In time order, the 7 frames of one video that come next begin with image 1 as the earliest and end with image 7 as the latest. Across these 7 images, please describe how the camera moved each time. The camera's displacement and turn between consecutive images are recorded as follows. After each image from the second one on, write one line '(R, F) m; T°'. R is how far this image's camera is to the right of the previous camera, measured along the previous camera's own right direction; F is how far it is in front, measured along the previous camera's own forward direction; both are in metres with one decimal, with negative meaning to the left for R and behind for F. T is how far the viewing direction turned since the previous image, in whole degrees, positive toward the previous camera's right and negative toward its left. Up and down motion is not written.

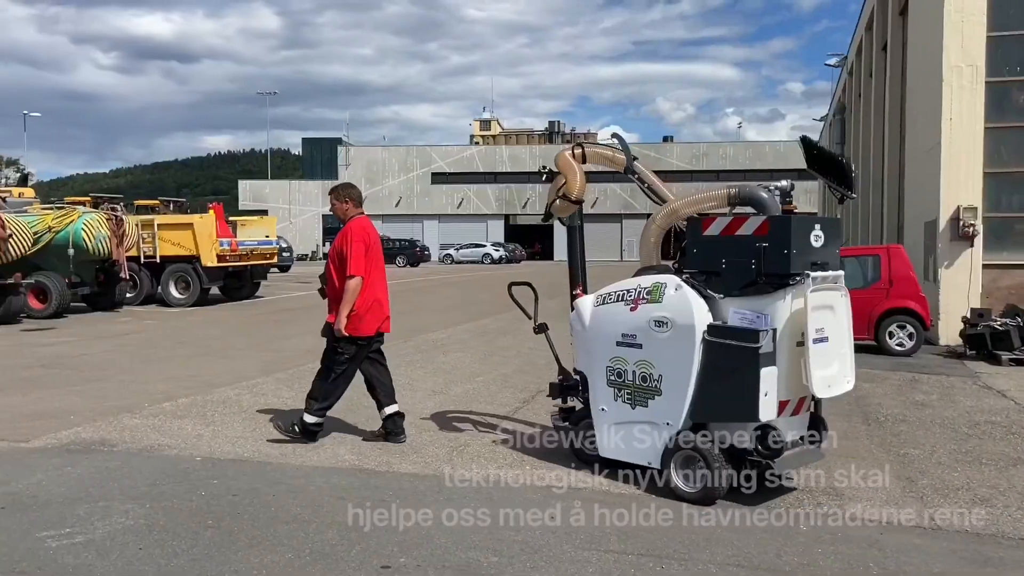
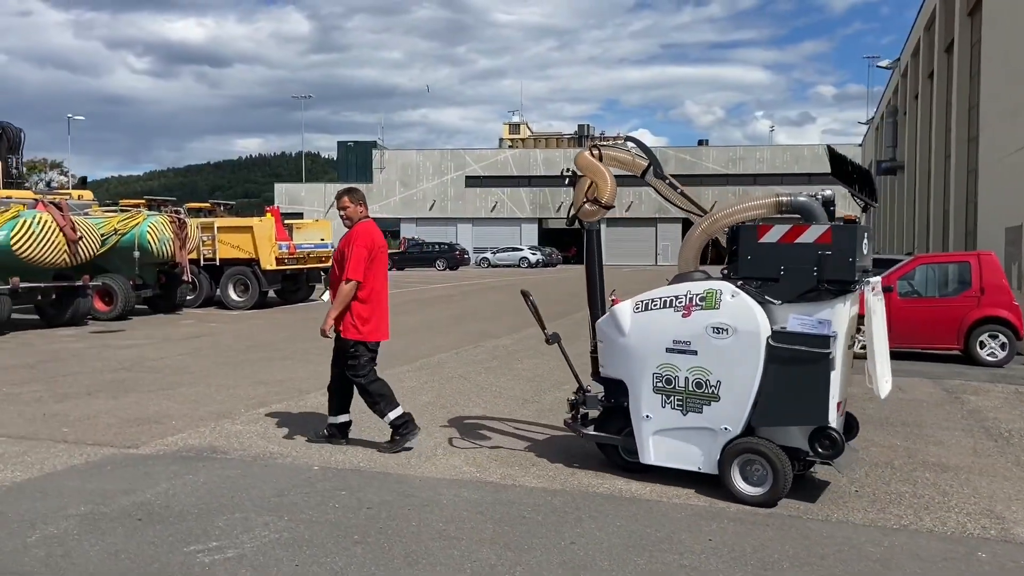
(-0.7, +0.2) m; -2°
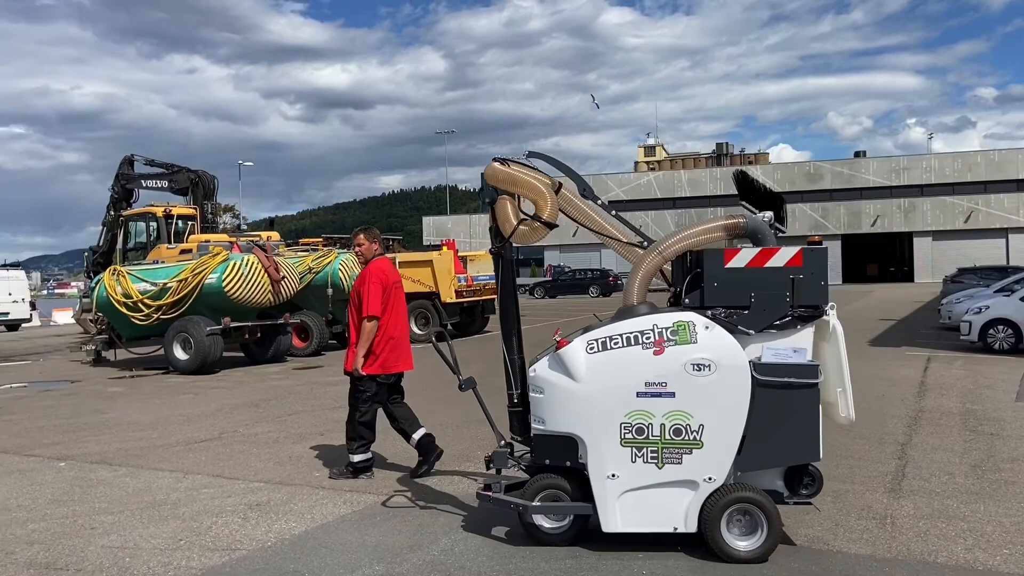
(-1.0, +0.4) m; -9°
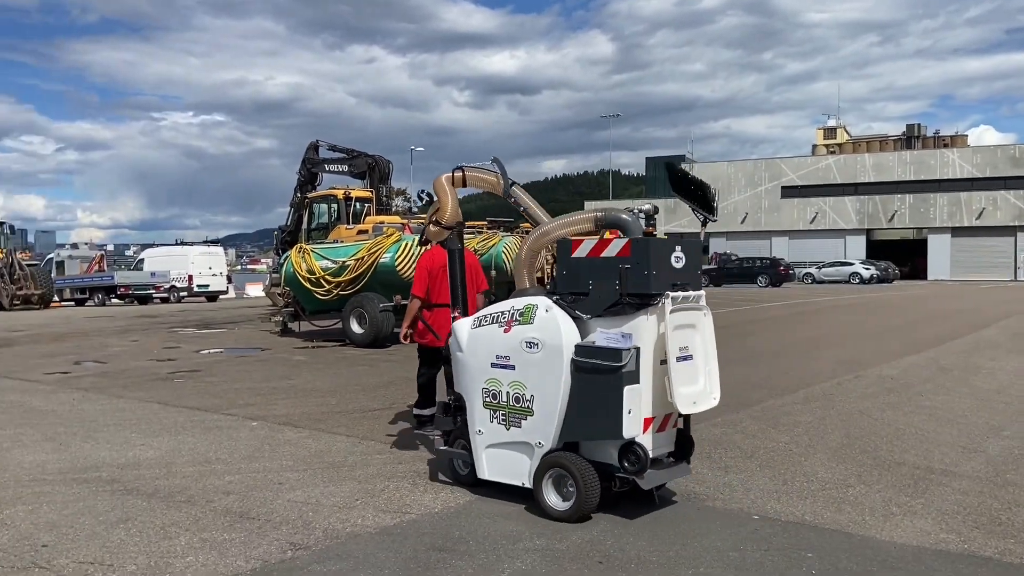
(0.0, 0.0) m; -11°
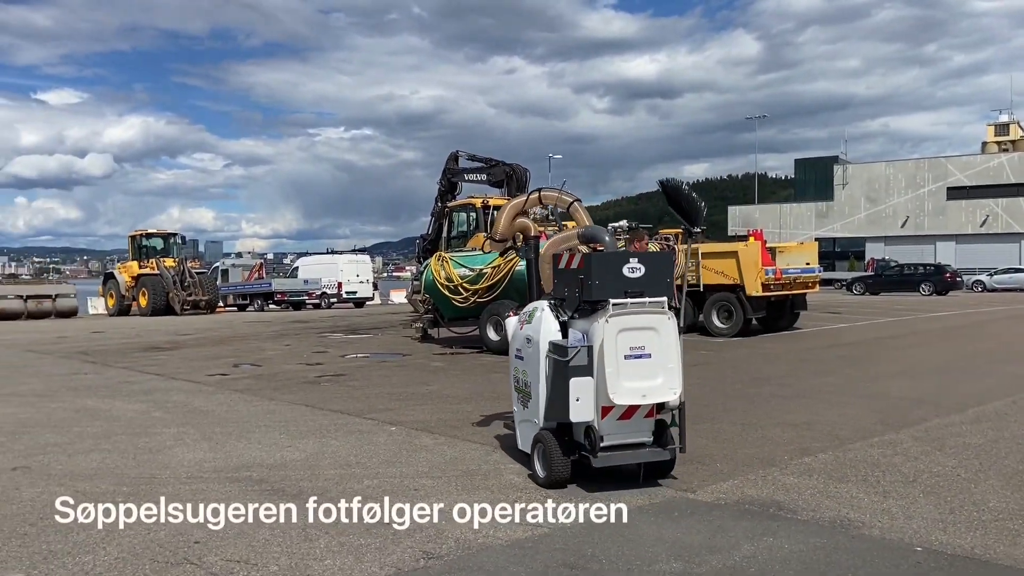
(0.0, +0.1) m; -10°
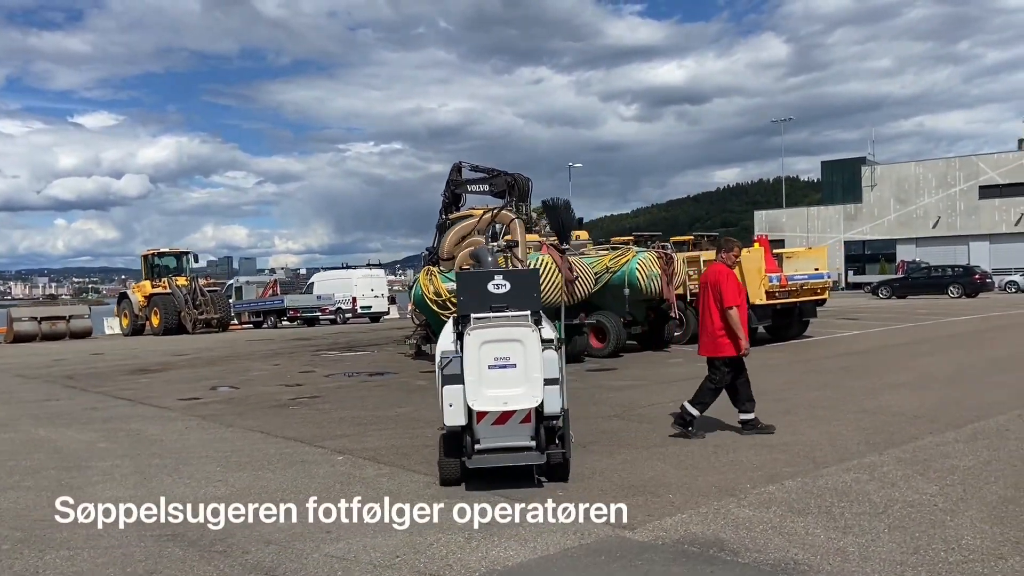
(+0.8, +0.5) m; -2°
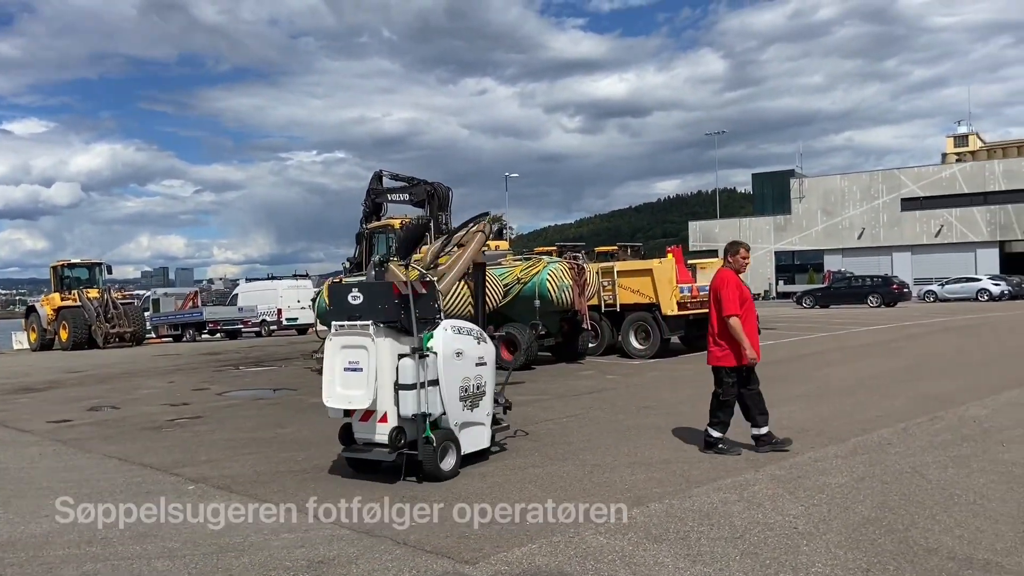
(+0.7, +0.3) m; +4°
